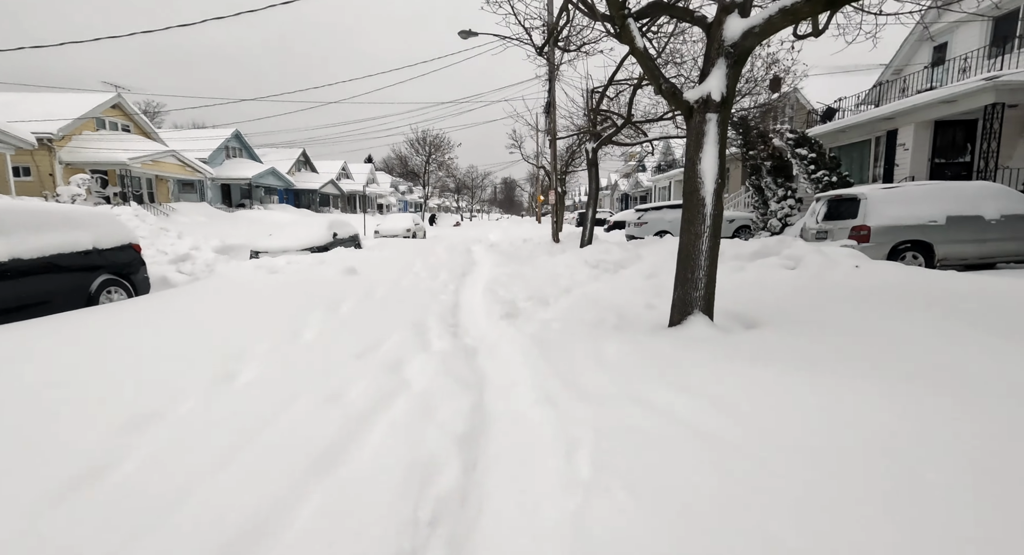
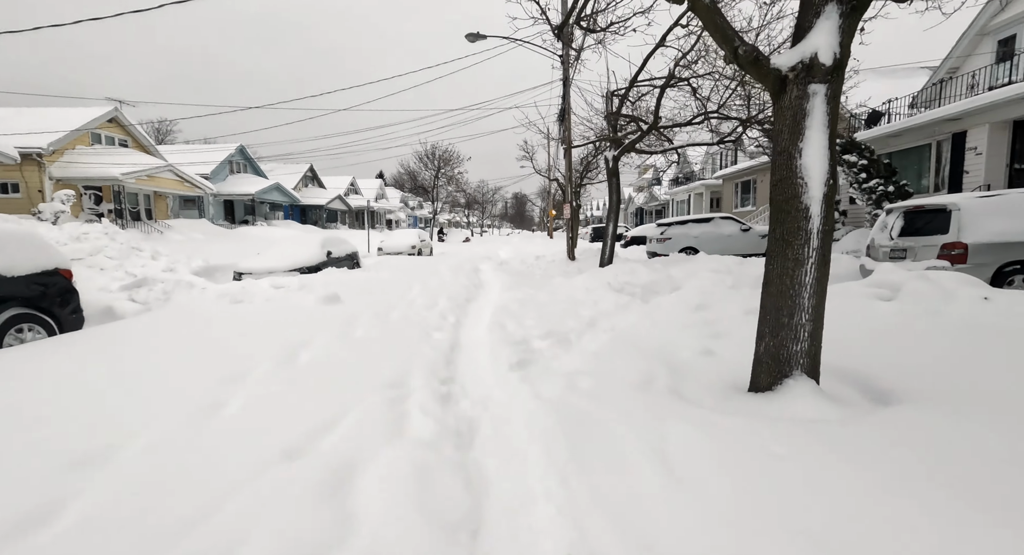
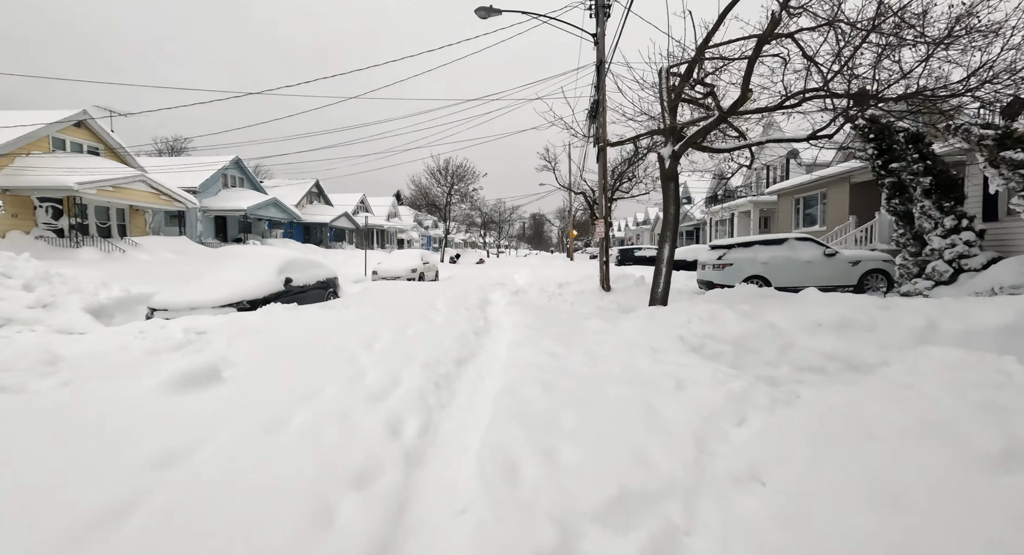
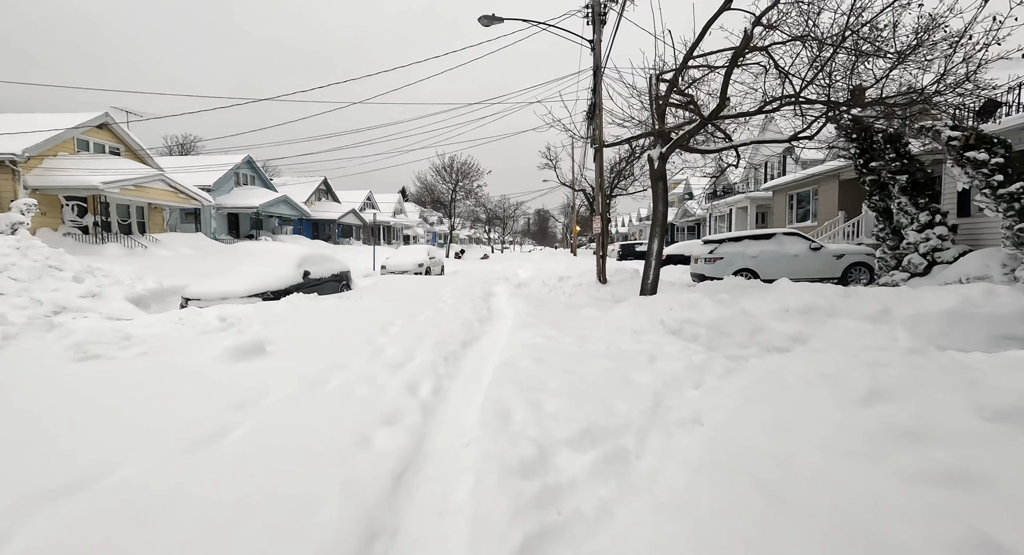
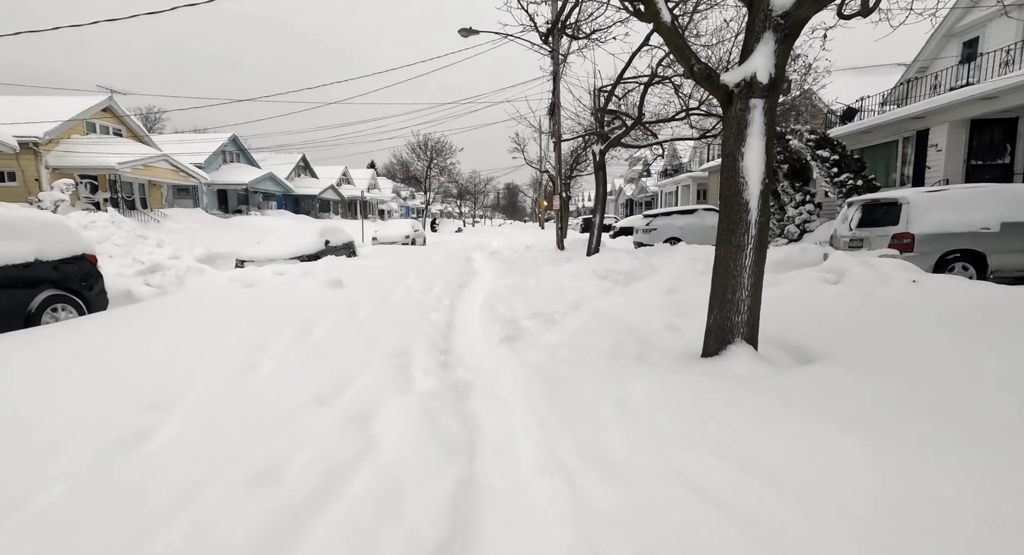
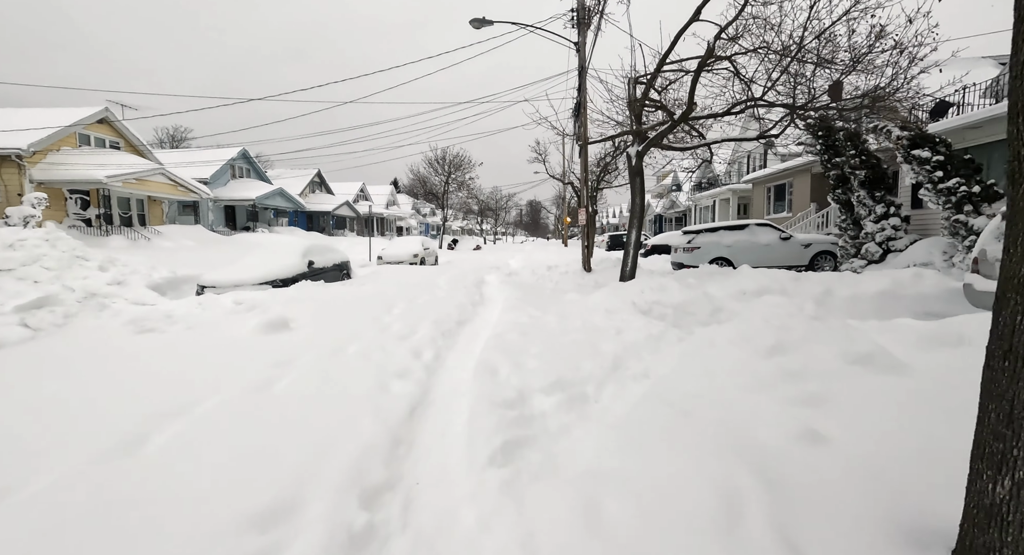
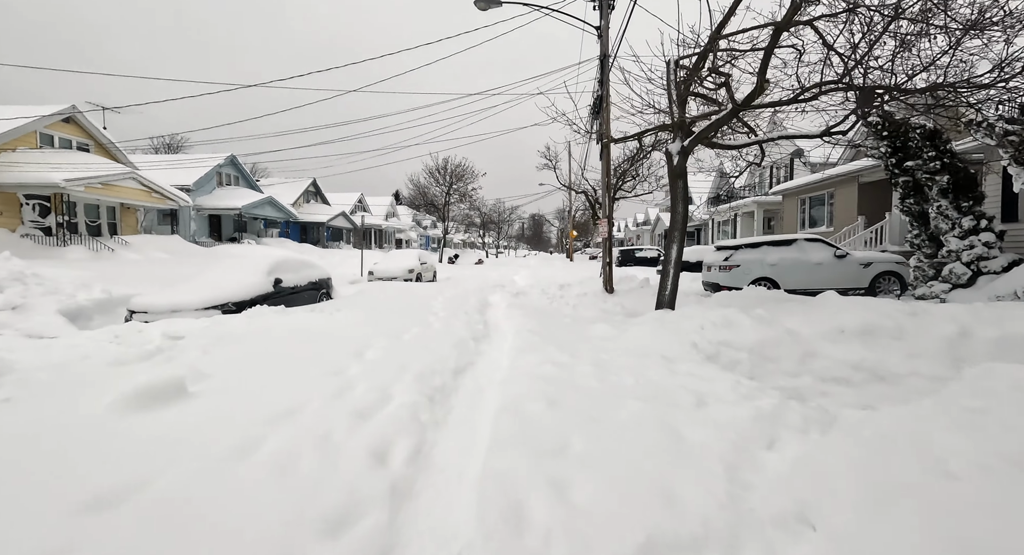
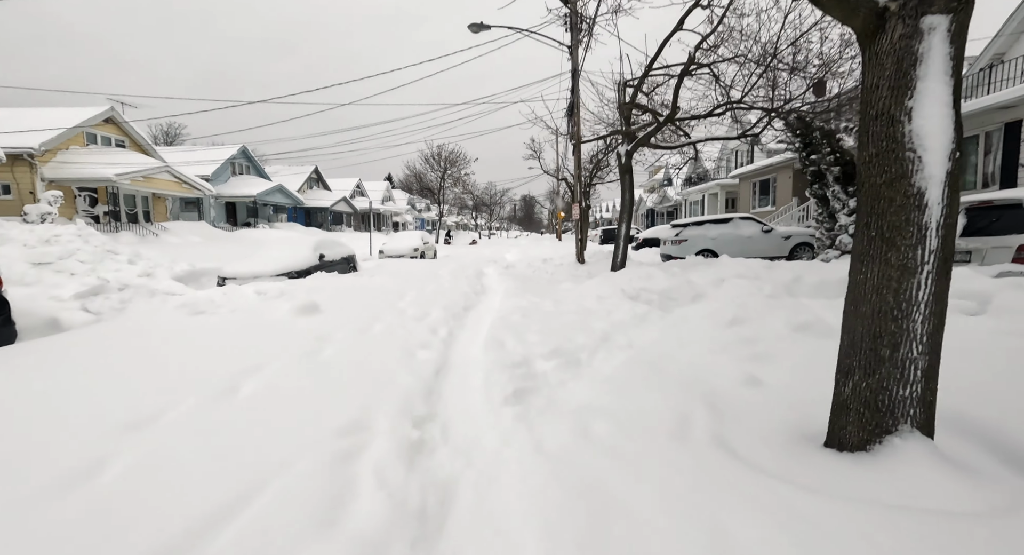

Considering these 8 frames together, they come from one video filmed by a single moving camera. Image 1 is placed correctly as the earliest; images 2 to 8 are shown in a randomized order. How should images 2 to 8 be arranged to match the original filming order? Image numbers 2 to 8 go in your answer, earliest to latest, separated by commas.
5, 2, 8, 6, 4, 3, 7
